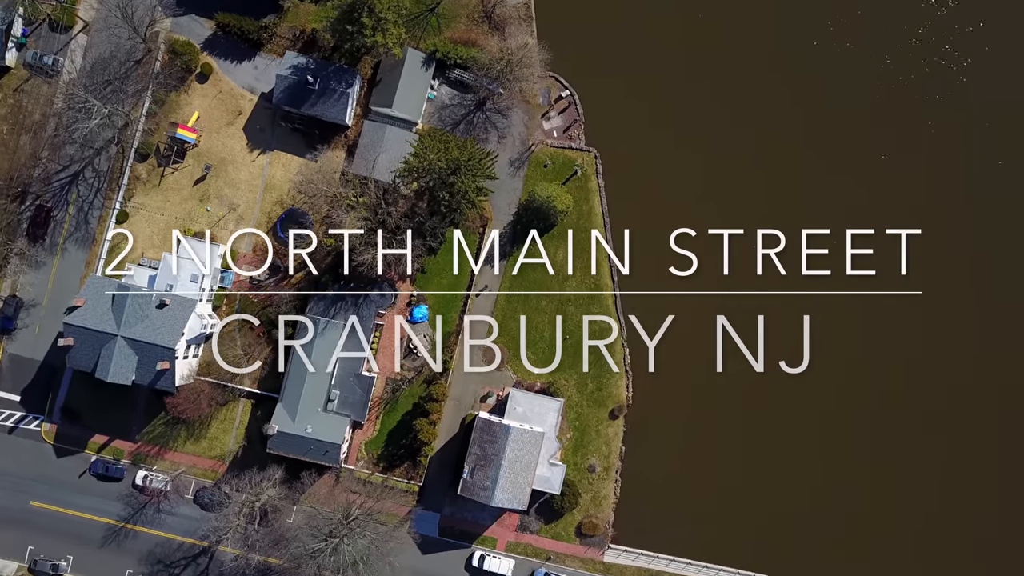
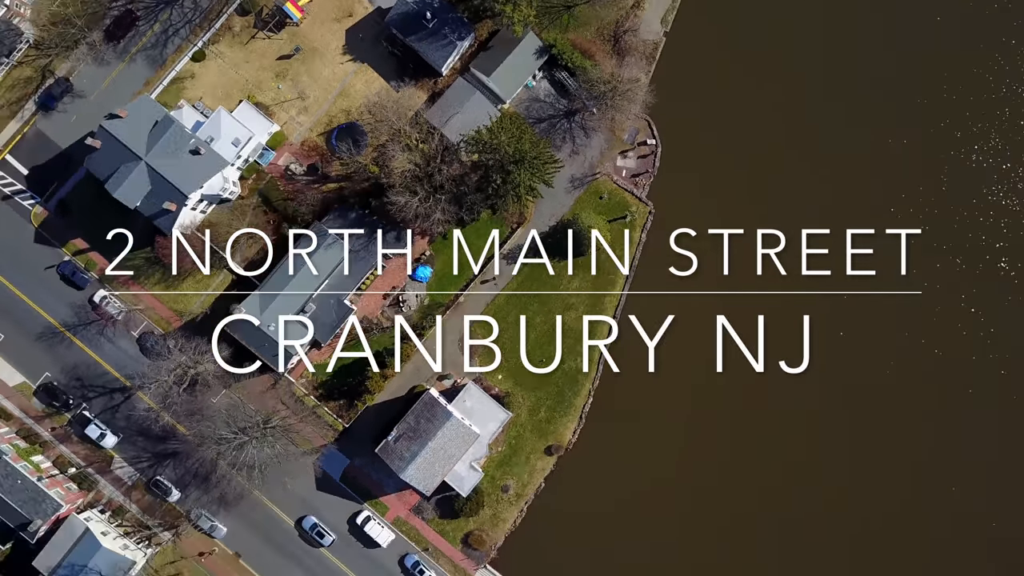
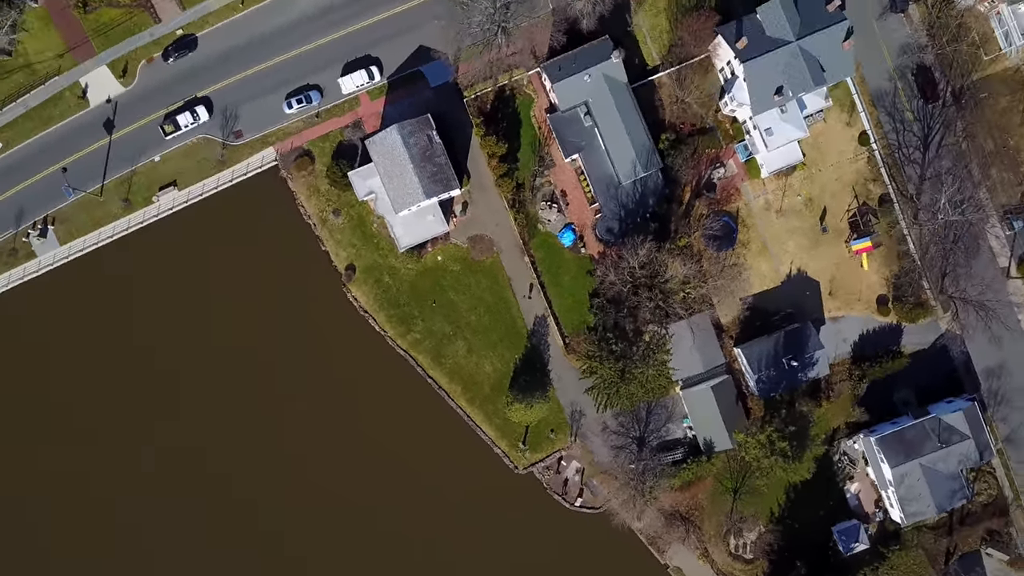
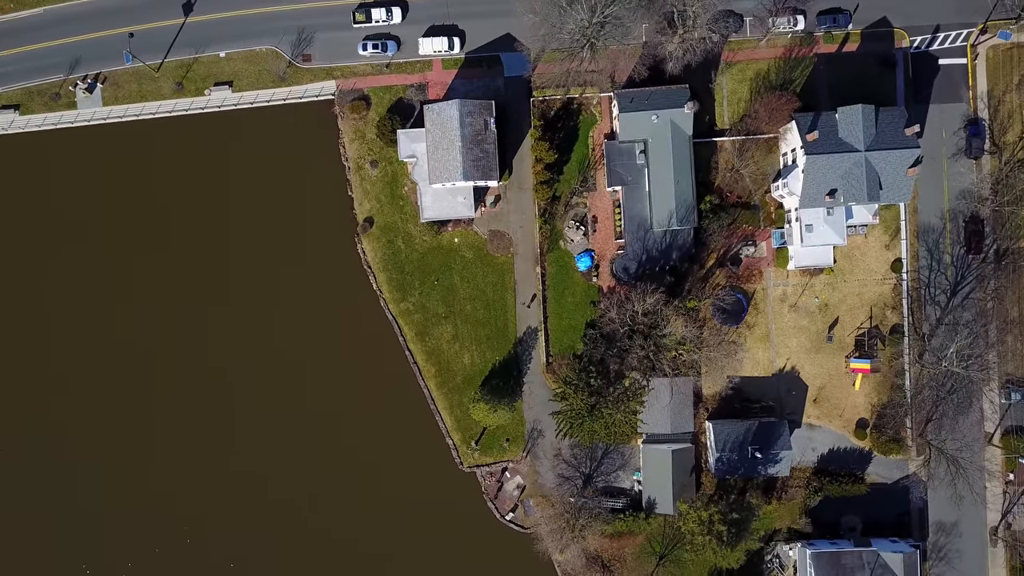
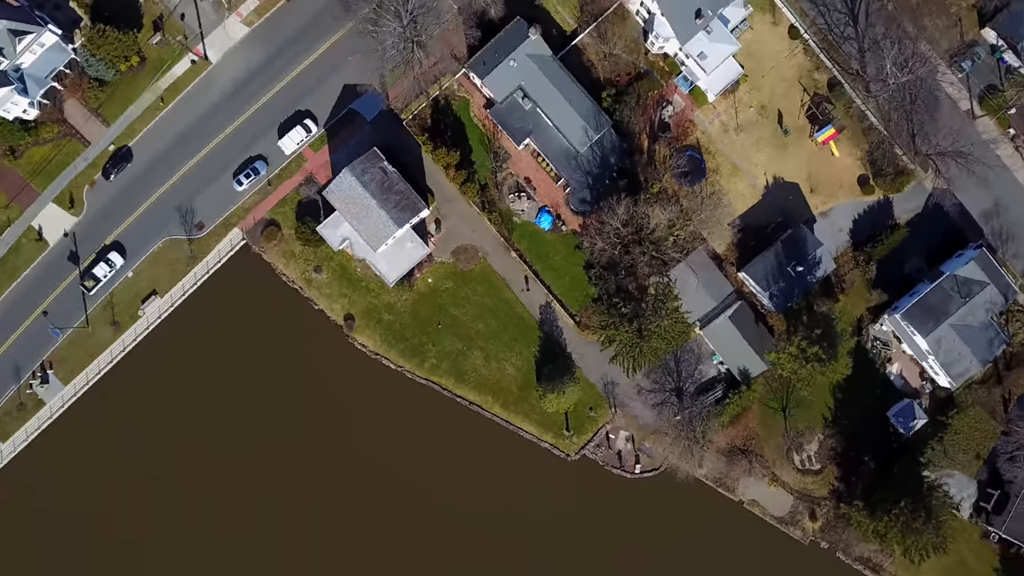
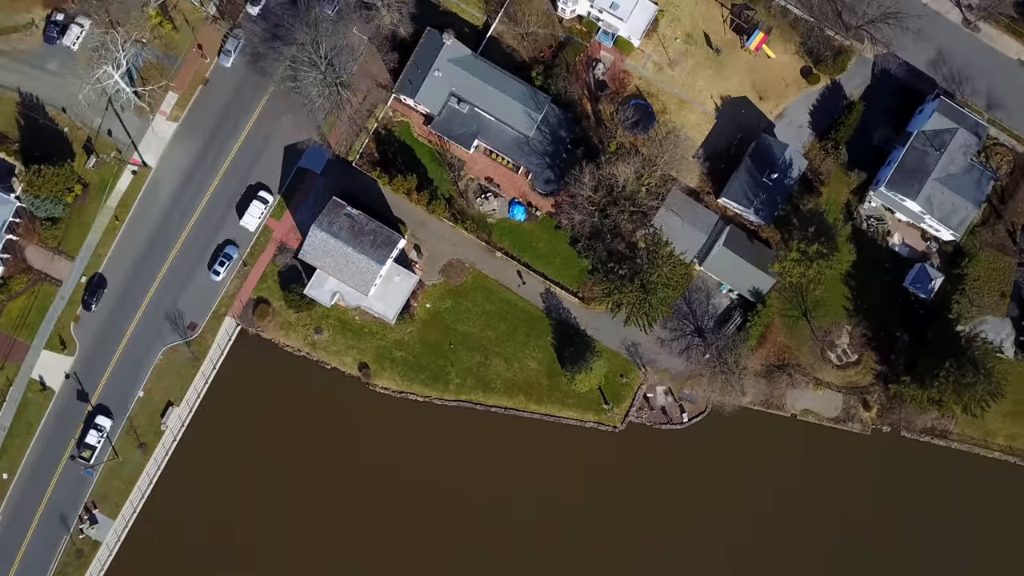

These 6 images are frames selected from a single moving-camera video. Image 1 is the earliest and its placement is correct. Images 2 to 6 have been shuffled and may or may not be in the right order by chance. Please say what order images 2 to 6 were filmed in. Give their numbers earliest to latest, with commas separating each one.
2, 6, 5, 3, 4
